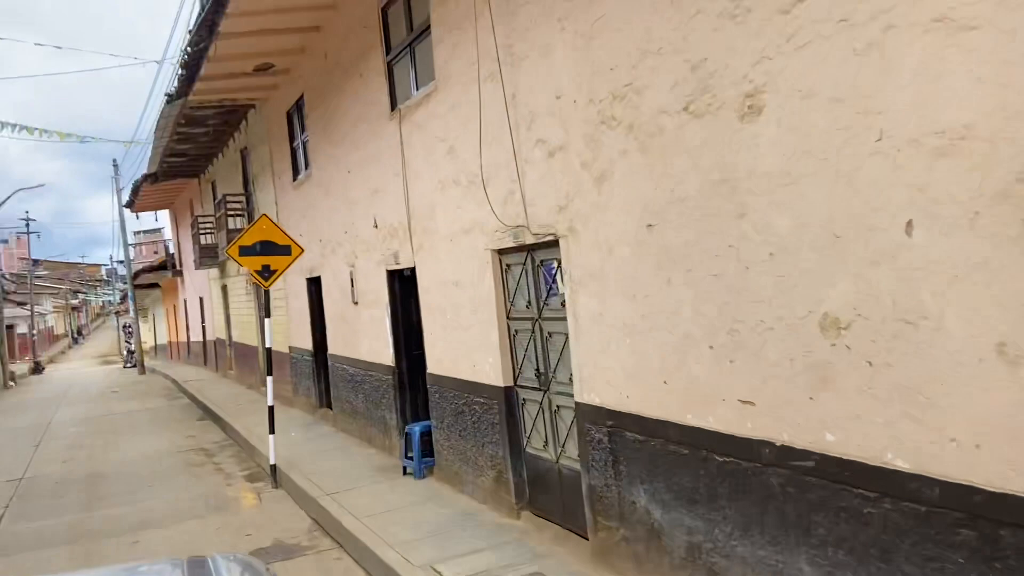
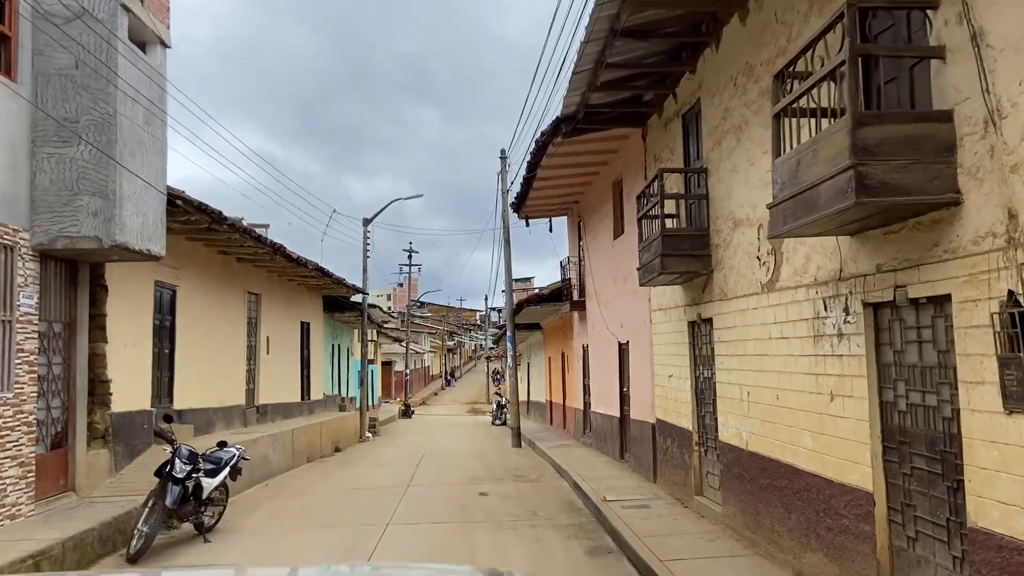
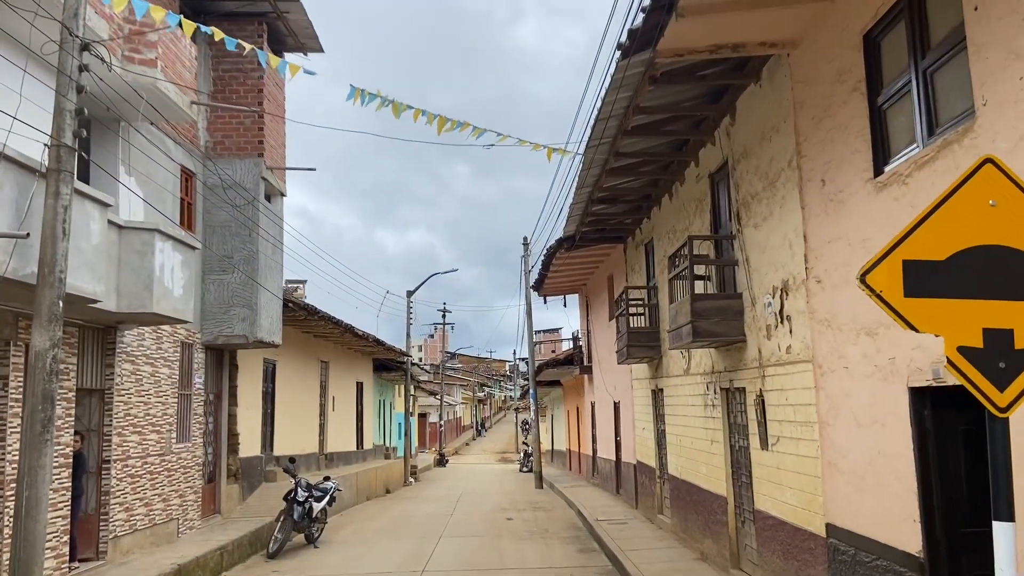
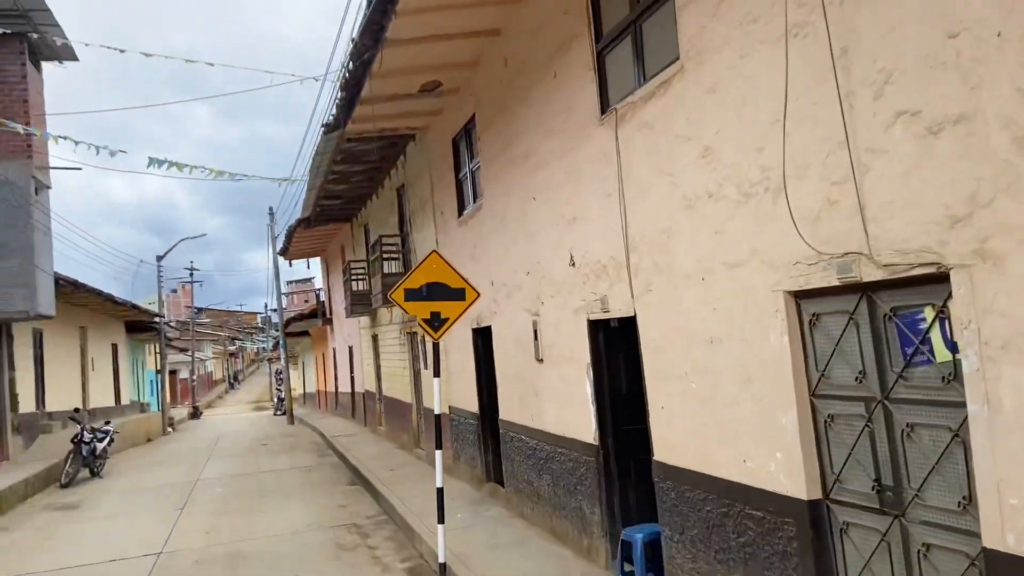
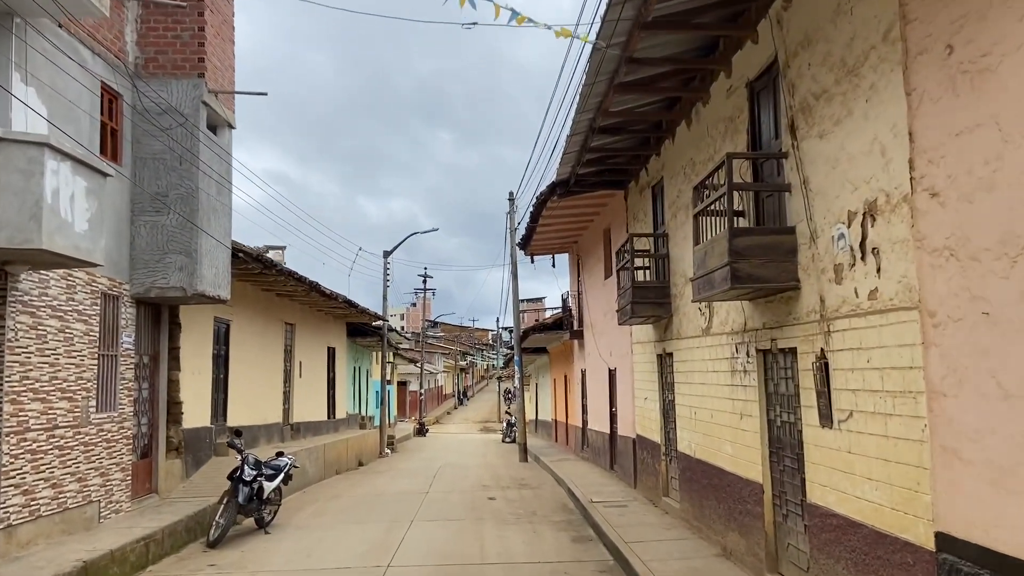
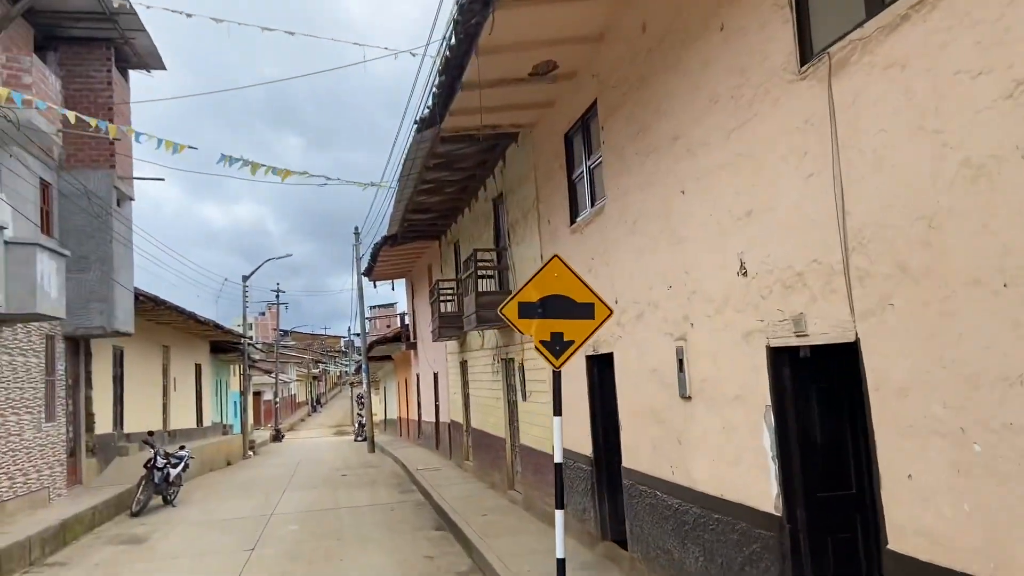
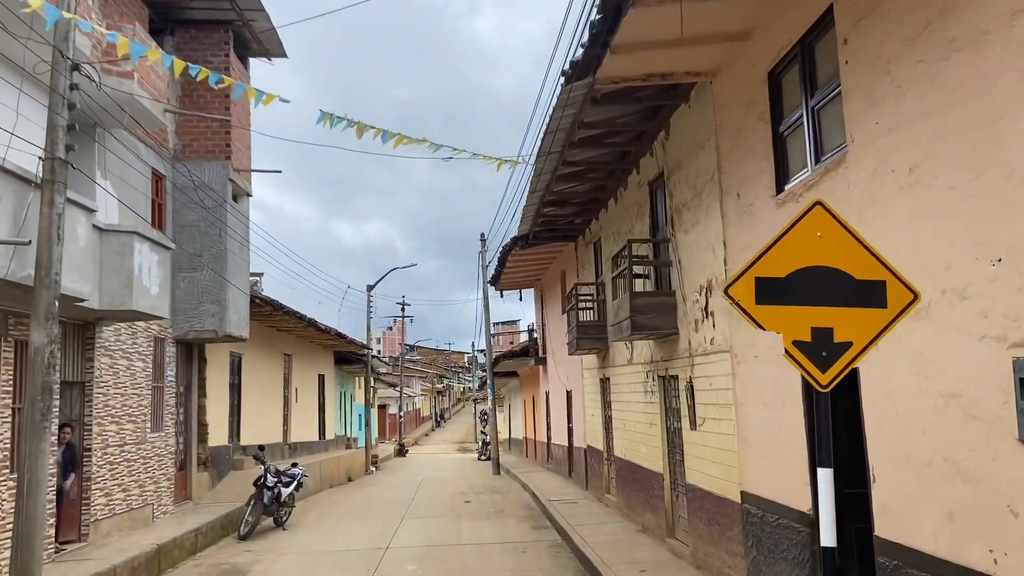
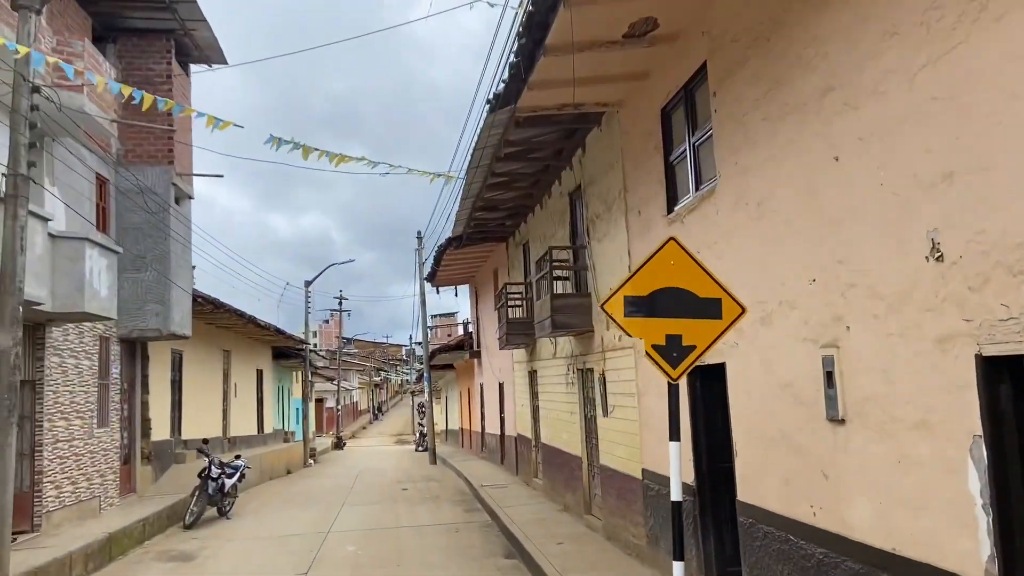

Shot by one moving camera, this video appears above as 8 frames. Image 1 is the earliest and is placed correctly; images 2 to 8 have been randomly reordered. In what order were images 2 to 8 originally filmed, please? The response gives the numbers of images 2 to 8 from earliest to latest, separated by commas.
4, 6, 8, 7, 3, 5, 2
